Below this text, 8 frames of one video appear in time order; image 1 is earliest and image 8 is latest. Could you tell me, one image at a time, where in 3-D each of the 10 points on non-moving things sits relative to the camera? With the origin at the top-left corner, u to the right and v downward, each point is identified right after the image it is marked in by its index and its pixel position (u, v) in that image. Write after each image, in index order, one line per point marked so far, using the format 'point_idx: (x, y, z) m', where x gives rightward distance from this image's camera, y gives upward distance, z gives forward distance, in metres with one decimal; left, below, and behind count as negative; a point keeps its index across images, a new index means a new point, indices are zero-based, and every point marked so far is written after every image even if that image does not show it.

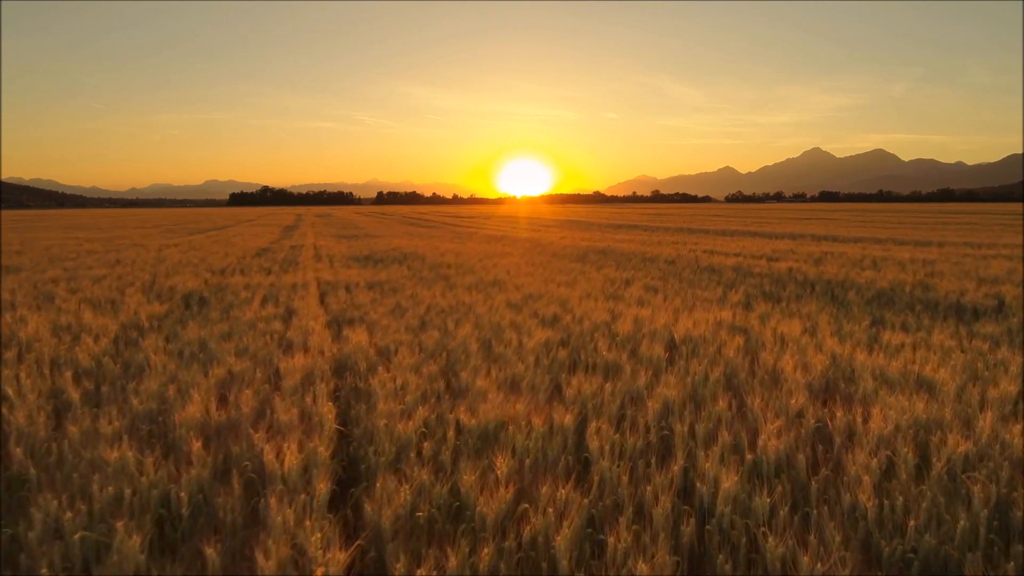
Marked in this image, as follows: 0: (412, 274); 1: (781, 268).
0: (-1.9, +0.2, +7.8) m
1: (+5.0, +0.4, +7.8) m
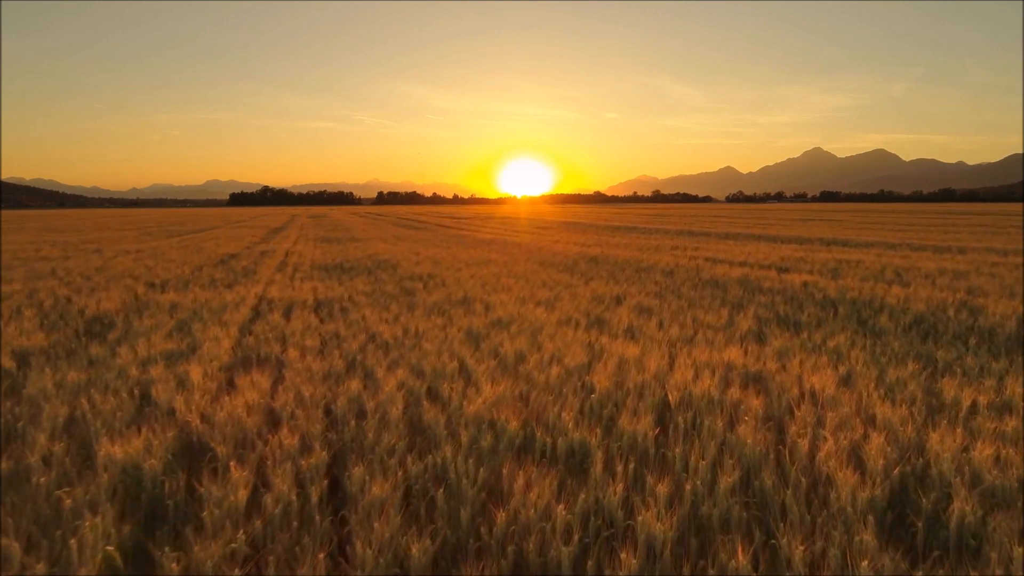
0: (-2.3, 0.0, +6.9) m
1: (+4.6, +0.1, +6.9) m
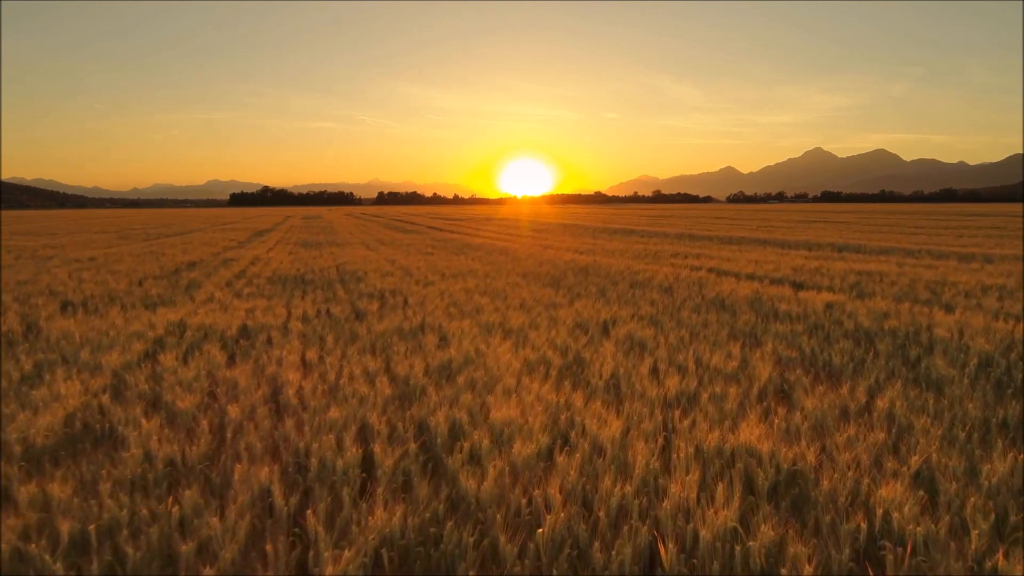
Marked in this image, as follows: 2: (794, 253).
0: (-2.7, -0.3, +5.8) m
1: (+4.2, -0.2, +5.8) m
2: (+8.1, +1.0, +12.3) m
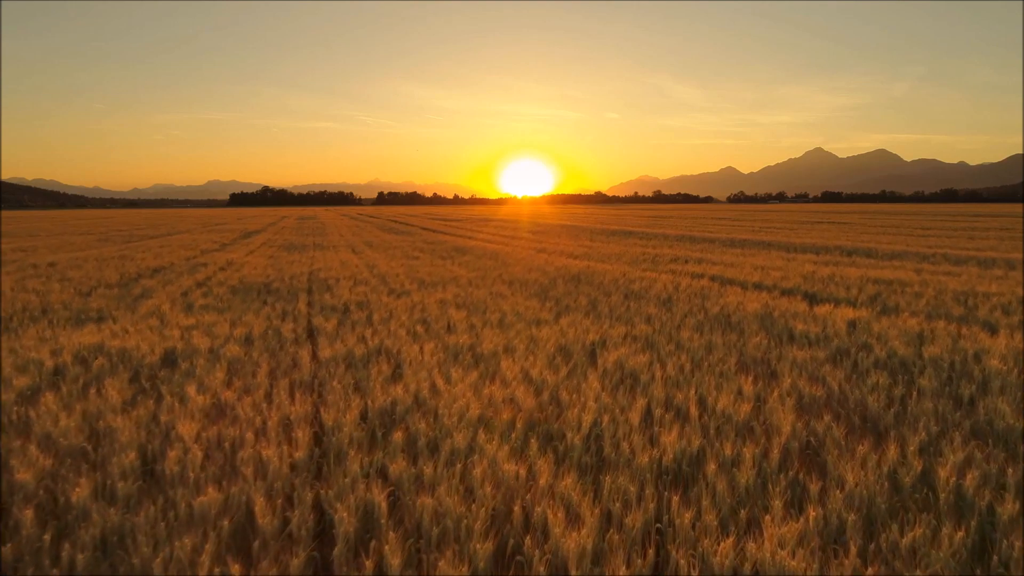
0: (-3.0, -0.5, +5.1) m
1: (+3.9, -0.4, +5.1) m
2: (+7.8, +0.8, +11.6) m
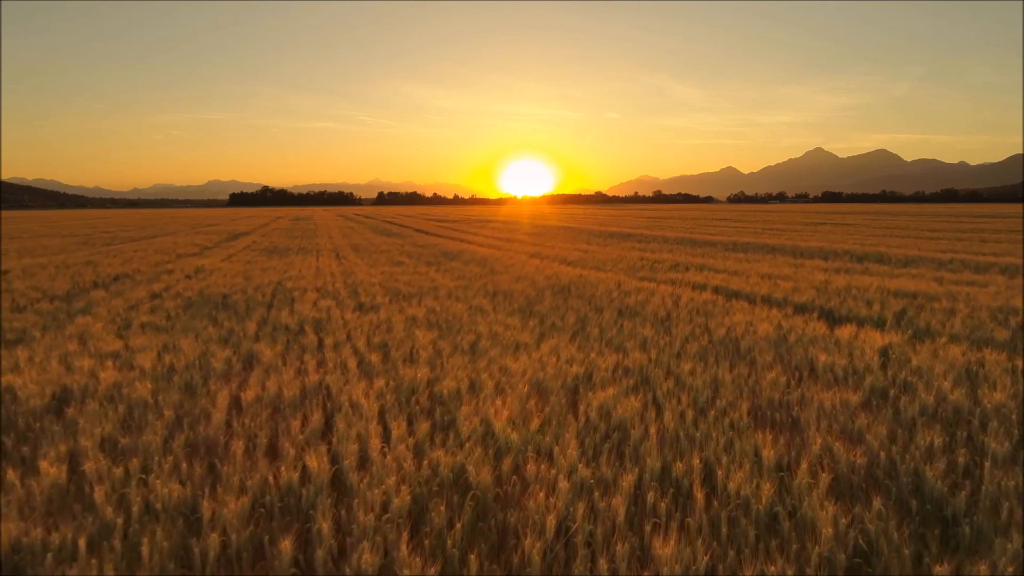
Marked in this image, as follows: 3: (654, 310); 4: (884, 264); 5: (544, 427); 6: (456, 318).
0: (-3.3, -0.8, +4.3) m
1: (+3.6, -0.6, +4.3) m
2: (+7.6, +0.6, +10.8) m
3: (+2.0, -0.3, +6.1) m
4: (+9.6, +0.6, +11.1) m
5: (+0.2, -1.0, +3.1) m
6: (-0.8, -0.4, +6.2) m
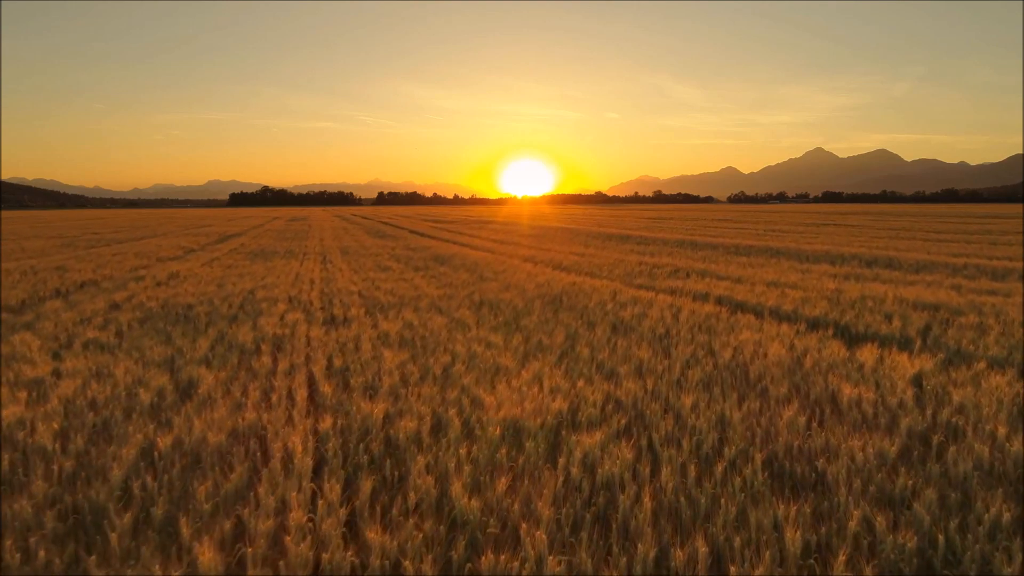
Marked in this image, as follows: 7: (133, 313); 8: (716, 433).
0: (-3.5, -0.9, +3.8) m
1: (+3.4, -0.8, +3.8) m
2: (+7.3, +0.4, +10.3) m
3: (+1.8, -0.5, +5.5) m
4: (+9.4, +0.5, +10.5) m
5: (0.0, -1.2, +2.6) m
6: (-1.0, -0.6, +5.6) m
7: (-6.1, -0.4, +6.9) m
8: (+1.5, -1.0, +3.1) m
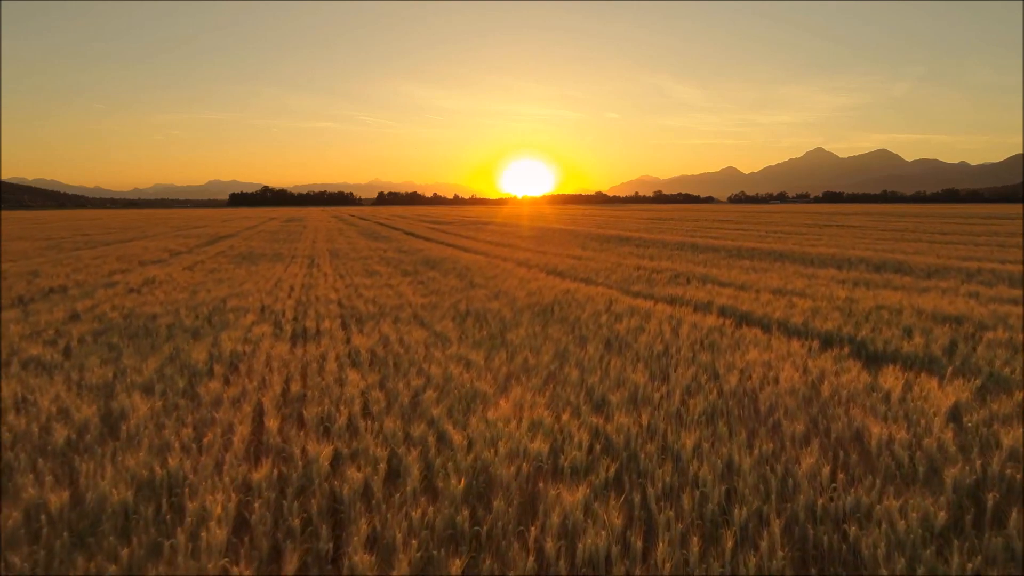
0: (-3.7, -1.1, +3.3) m
1: (+3.2, -0.9, +3.3) m
2: (+7.1, +0.3, +9.8) m
3: (+1.6, -0.6, +5.0) m
4: (+9.2, +0.3, +10.0) m
5: (-0.2, -1.3, +2.1) m
6: (-1.2, -0.7, +5.1) m
7: (-6.3, -0.5, +6.4) m
8: (+1.3, -1.2, +2.6) m
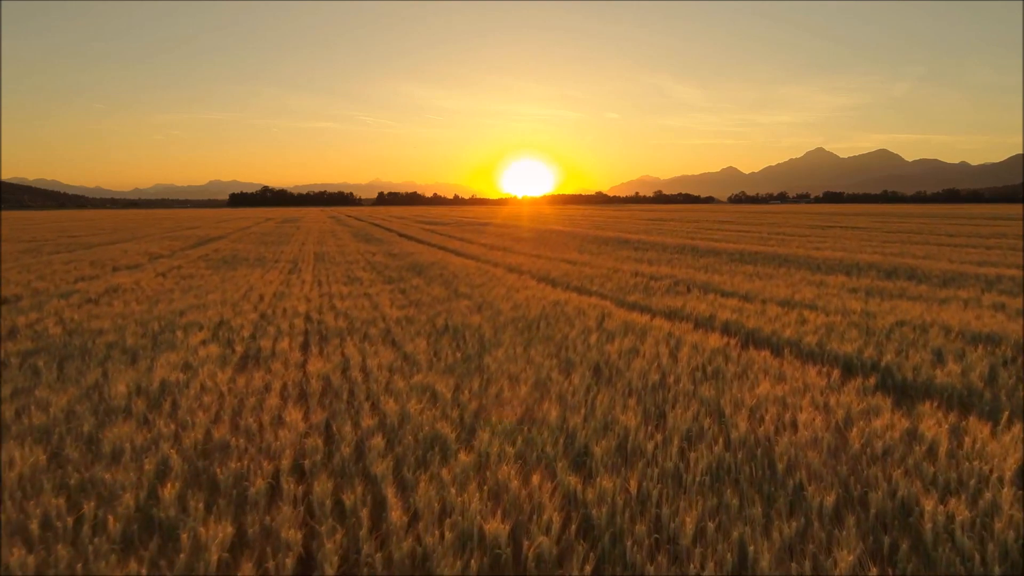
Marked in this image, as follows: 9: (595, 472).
0: (-3.9, -1.3, +2.6) m
1: (+2.9, -1.1, +2.6) m
2: (+6.9, +0.1, +9.1) m
3: (+1.4, -0.8, +4.4) m
4: (+9.0, +0.1, +9.3) m
5: (-0.4, -1.5, +1.4) m
6: (-1.5, -0.9, +4.5) m
7: (-6.5, -0.7, +5.8) m
8: (+1.0, -1.4, +1.9) m
9: (+0.6, -1.2, +2.8) m
